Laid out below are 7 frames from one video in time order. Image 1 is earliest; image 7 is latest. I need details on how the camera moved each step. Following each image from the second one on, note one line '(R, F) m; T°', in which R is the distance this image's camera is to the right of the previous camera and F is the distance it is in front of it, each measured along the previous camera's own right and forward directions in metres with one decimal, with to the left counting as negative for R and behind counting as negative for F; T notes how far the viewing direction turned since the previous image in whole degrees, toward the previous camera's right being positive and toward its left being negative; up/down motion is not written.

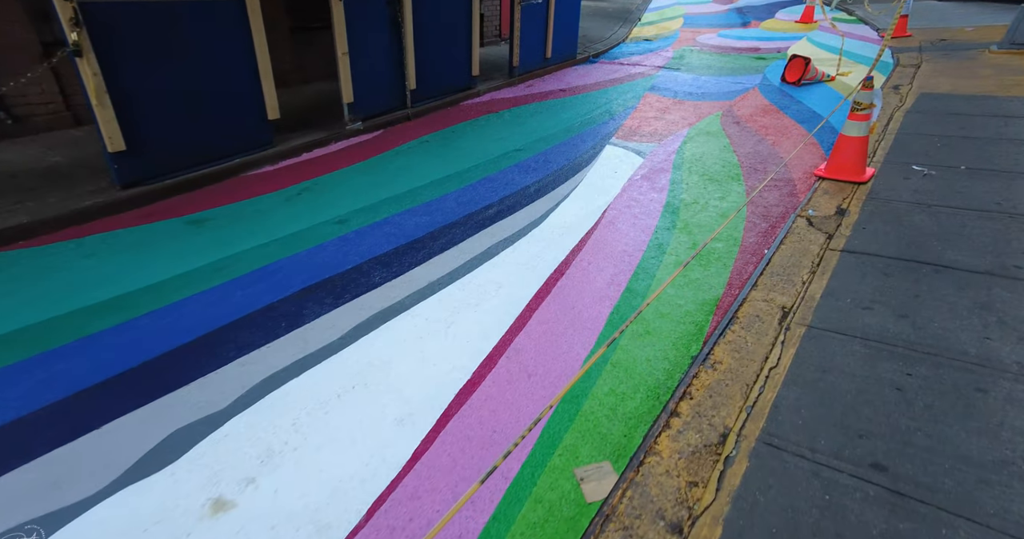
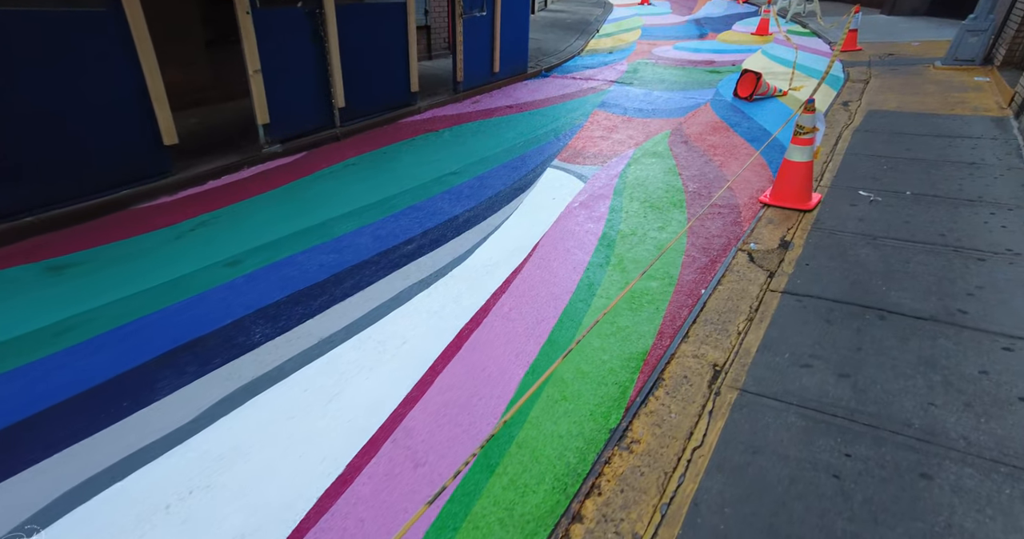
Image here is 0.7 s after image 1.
(+0.4, +0.4) m; +3°
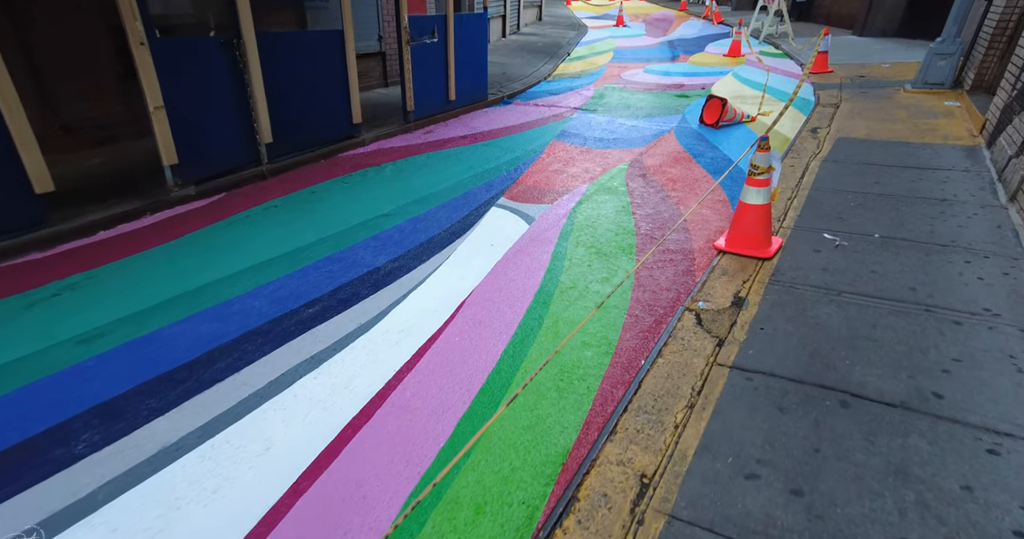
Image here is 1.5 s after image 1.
(+0.4, +0.5) m; +1°
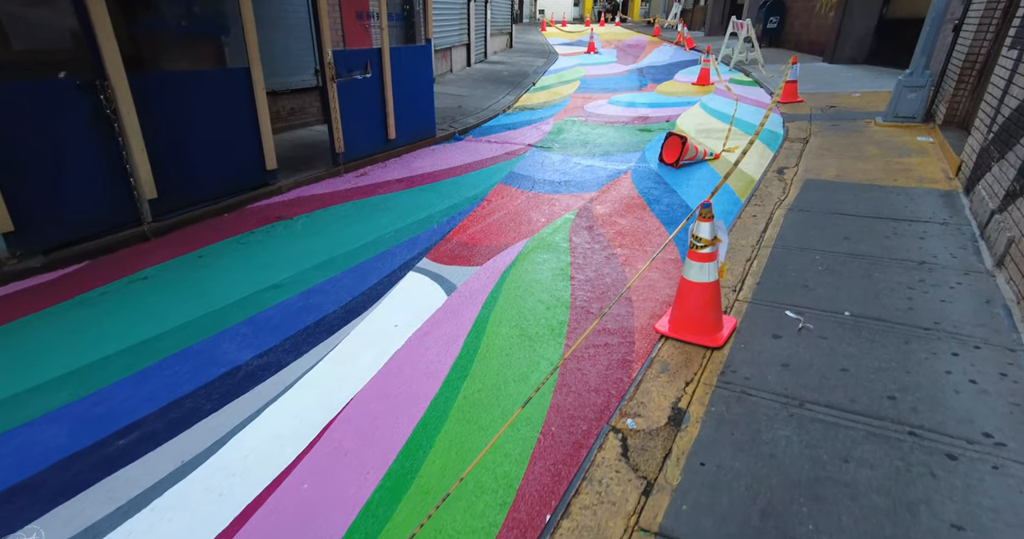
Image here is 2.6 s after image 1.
(+0.5, +0.7) m; +2°
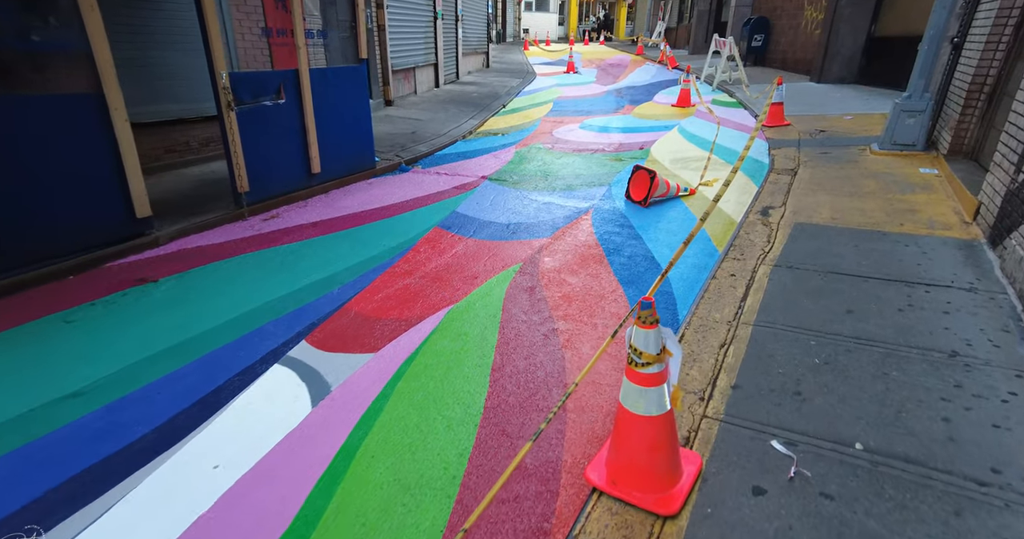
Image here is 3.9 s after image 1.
(+0.6, +1.1) m; +1°
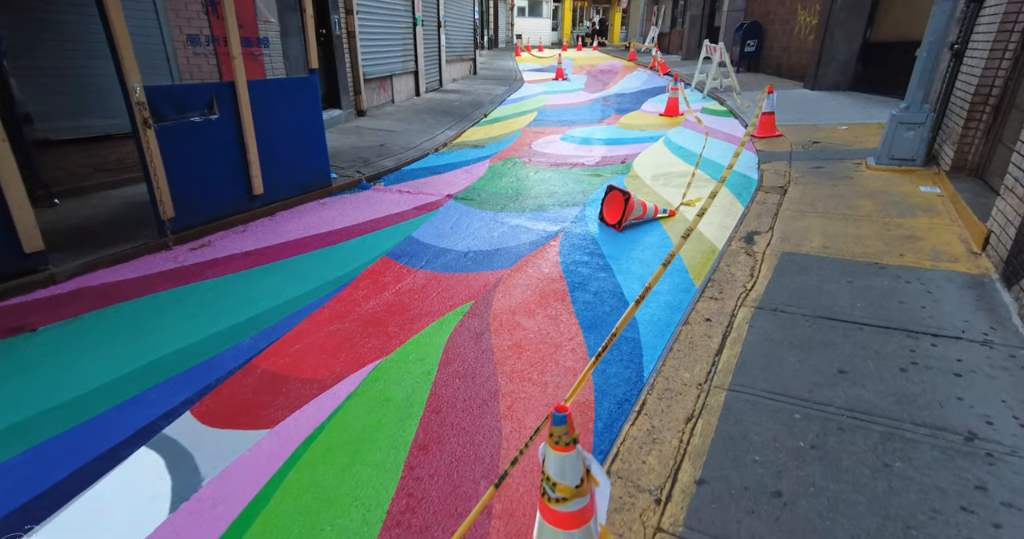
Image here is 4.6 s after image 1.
(+0.4, +0.6) m; 0°
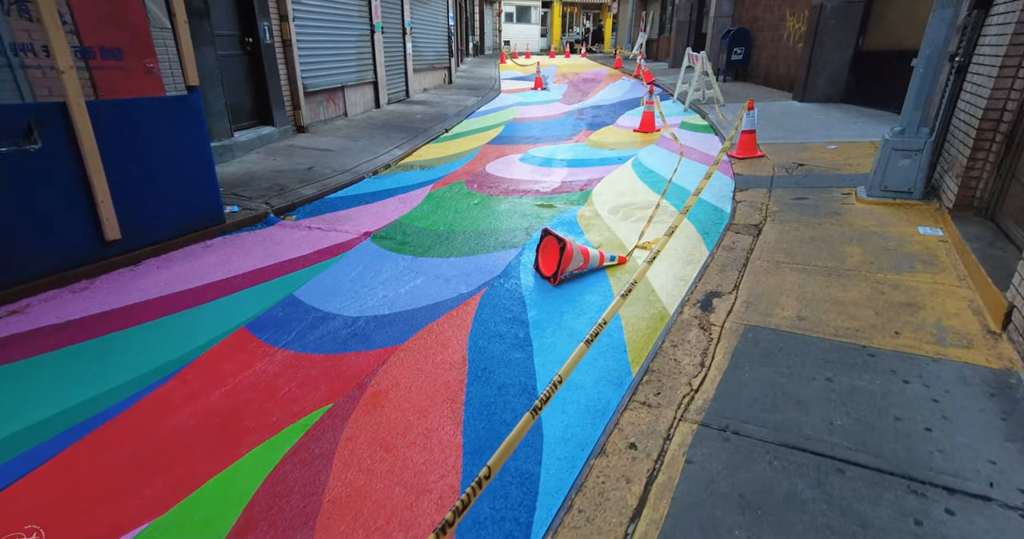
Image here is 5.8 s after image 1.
(+0.8, +1.1) m; 0°
